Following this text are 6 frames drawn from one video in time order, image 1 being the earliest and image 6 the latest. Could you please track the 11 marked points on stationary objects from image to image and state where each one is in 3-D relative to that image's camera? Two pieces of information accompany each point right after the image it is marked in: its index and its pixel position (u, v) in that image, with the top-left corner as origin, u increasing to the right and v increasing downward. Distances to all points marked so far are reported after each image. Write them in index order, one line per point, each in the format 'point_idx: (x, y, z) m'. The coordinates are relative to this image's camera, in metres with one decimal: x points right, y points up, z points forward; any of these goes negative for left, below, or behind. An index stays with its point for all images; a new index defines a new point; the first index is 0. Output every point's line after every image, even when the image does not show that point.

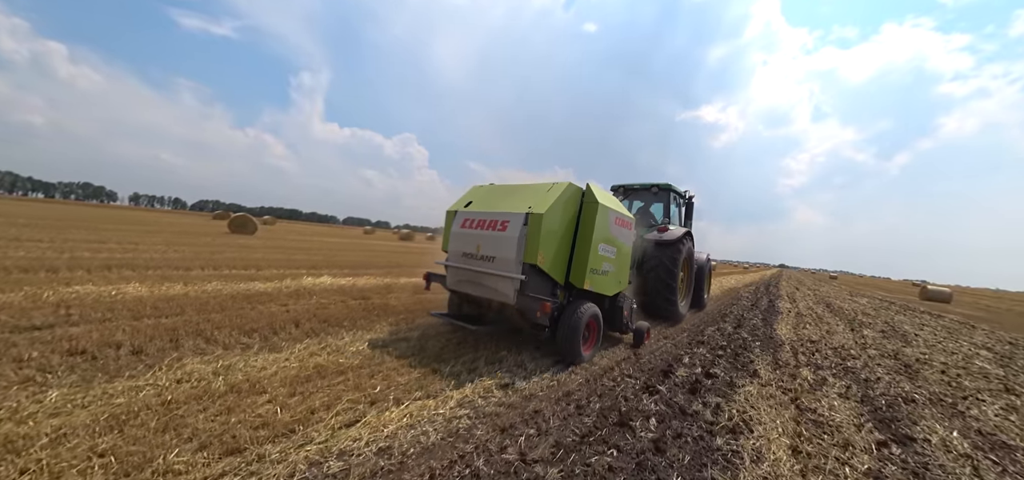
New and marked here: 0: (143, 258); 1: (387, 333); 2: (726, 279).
0: (-8.0, -0.3, +8.0) m
1: (-1.5, -1.1, +4.4) m
2: (+11.3, -2.1, +19.3) m
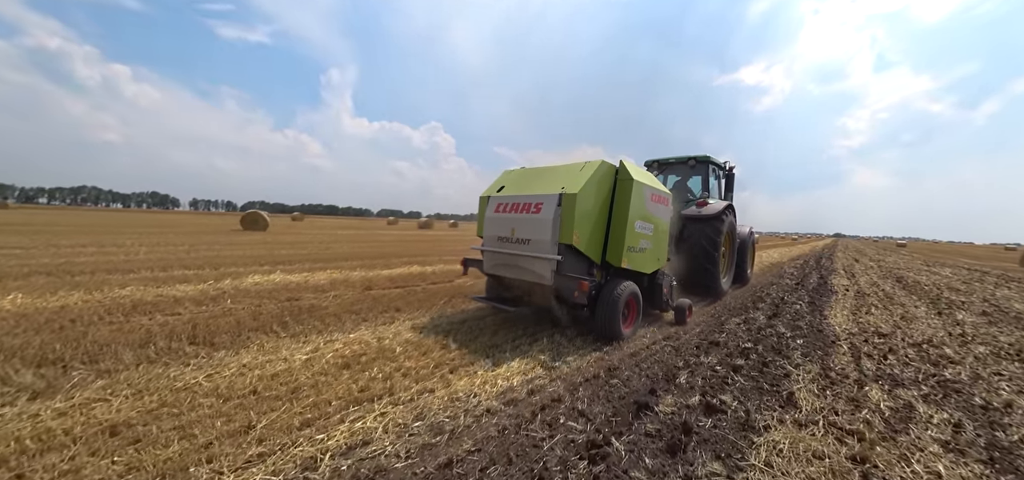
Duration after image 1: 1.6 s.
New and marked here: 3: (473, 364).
0: (-8.4, -0.4, +7.5) m
1: (-2.2, -0.9, +3.3) m
2: (+11.9, -0.6, +17.0) m
3: (-0.3, -1.1, +3.1) m
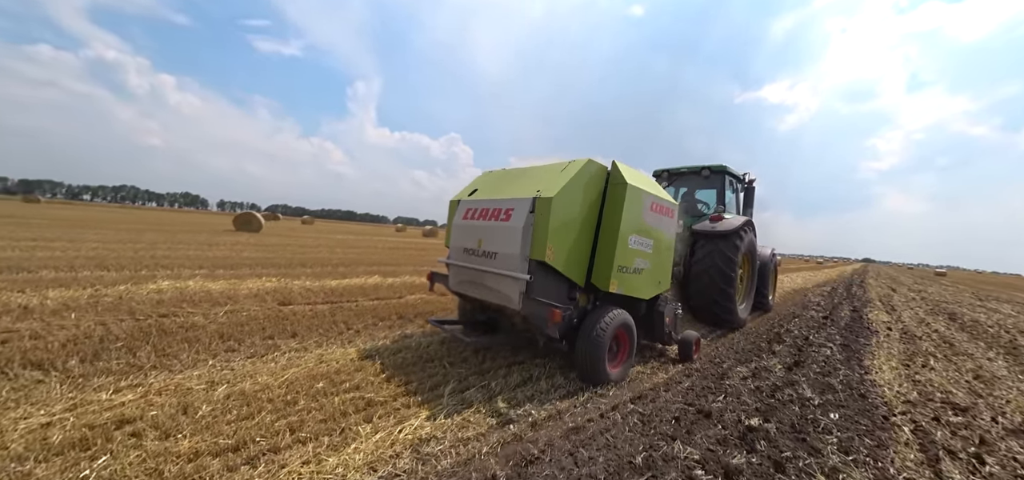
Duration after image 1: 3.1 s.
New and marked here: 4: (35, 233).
0: (-9.0, -0.2, +6.7) m
1: (-3.0, -0.9, +2.2) m
2: (+11.7, -1.6, +15.3) m
3: (-1.1, -1.1, +1.9) m
4: (-12.9, +0.2, +10.1) m
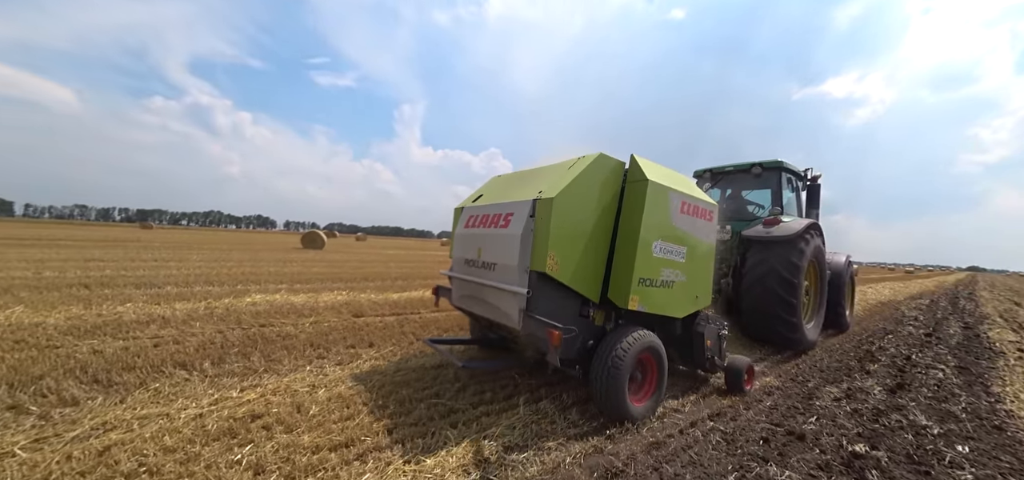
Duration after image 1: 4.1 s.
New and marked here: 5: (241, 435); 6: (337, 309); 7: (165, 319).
0: (-7.9, -0.7, +7.8) m
1: (-2.5, -1.1, +2.6) m
2: (+13.6, -1.8, +13.9) m
3: (-0.7, -1.2, +2.1) m
4: (-11.4, -0.4, +11.6) m
5: (-1.5, -1.1, +2.1) m
6: (-2.6, -1.0, +5.5) m
7: (-4.1, -0.9, +4.3) m
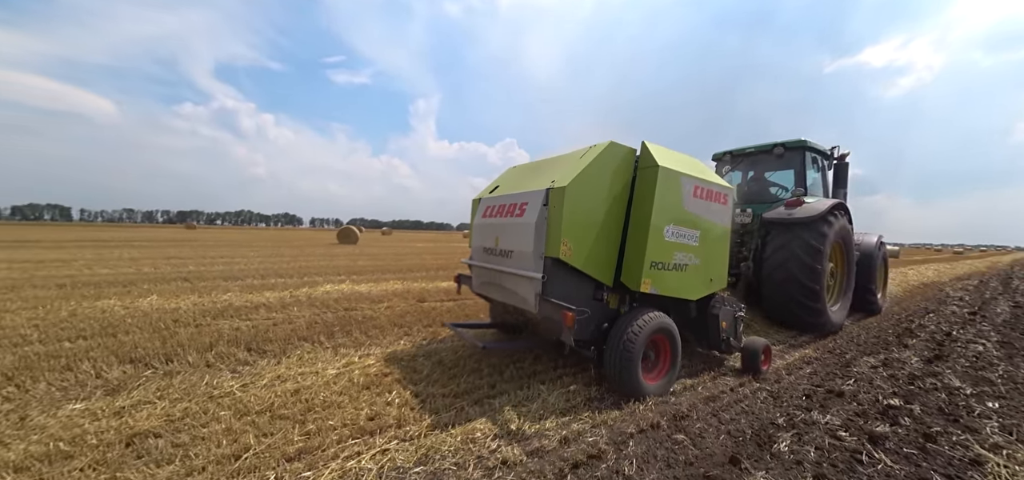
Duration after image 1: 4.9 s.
0: (-7.0, -0.6, +8.7) m
1: (-1.8, -1.0, +3.2) m
2: (+14.8, -1.1, +13.7) m
3: (-0.1, -1.1, +2.7) m
4: (-10.4, -0.4, +12.7) m
5: (-0.9, -1.1, +2.7) m
6: (-1.9, -0.9, +6.2) m
7: (-3.4, -0.9, +5.0) m
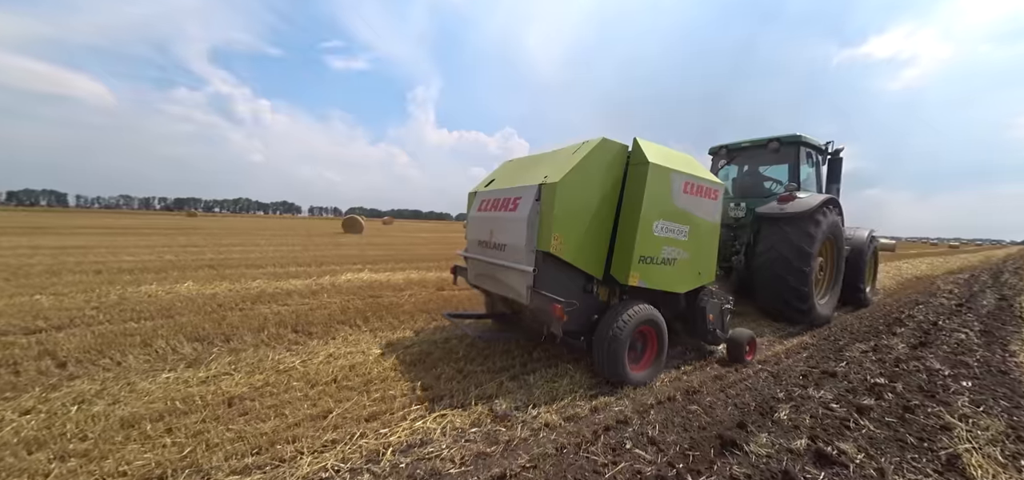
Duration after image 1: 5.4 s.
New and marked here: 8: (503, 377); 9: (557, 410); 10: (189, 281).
0: (-6.8, -0.4, +9.0) m
1: (-1.6, -1.0, +3.6) m
2: (+15.0, -0.9, +14.1) m
3: (+0.2, -1.1, +3.0) m
4: (-10.2, 0.0, +12.9) m
5: (-0.7, -1.0, +3.0) m
6: (-1.6, -0.8, +6.5) m
7: (-3.1, -0.8, +5.3) m
8: (-0.1, -1.1, +2.9) m
9: (+0.3, -1.1, +2.4) m
10: (-4.8, -0.6, +5.3) m
